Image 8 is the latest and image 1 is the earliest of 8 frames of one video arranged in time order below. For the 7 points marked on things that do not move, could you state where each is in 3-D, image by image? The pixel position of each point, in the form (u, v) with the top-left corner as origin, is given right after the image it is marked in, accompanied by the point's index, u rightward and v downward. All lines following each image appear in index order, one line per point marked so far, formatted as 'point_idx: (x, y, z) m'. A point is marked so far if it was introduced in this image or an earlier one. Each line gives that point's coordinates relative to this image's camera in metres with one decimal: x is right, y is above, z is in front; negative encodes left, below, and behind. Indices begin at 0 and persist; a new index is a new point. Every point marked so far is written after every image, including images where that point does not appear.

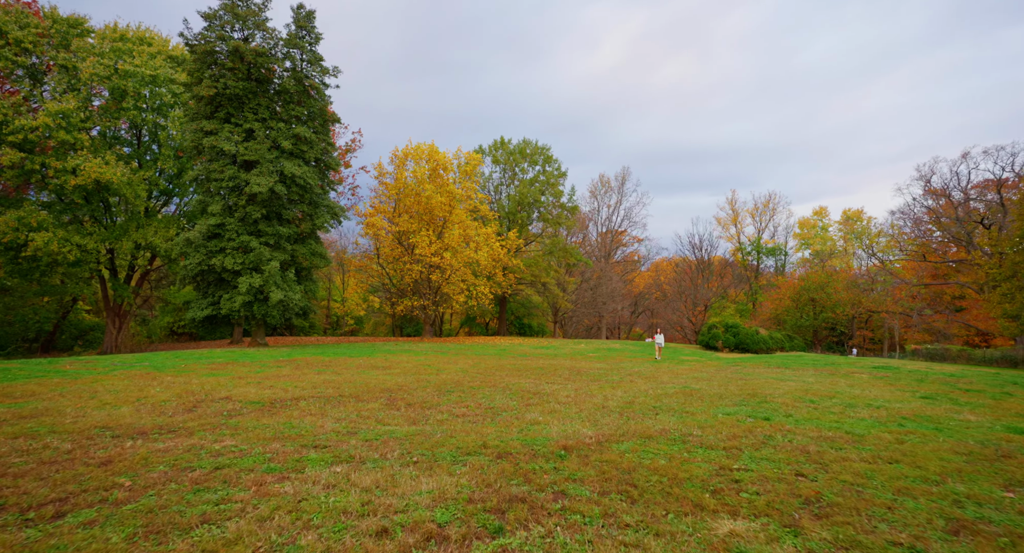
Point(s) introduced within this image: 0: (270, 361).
0: (-6.9, -2.4, +18.4) m
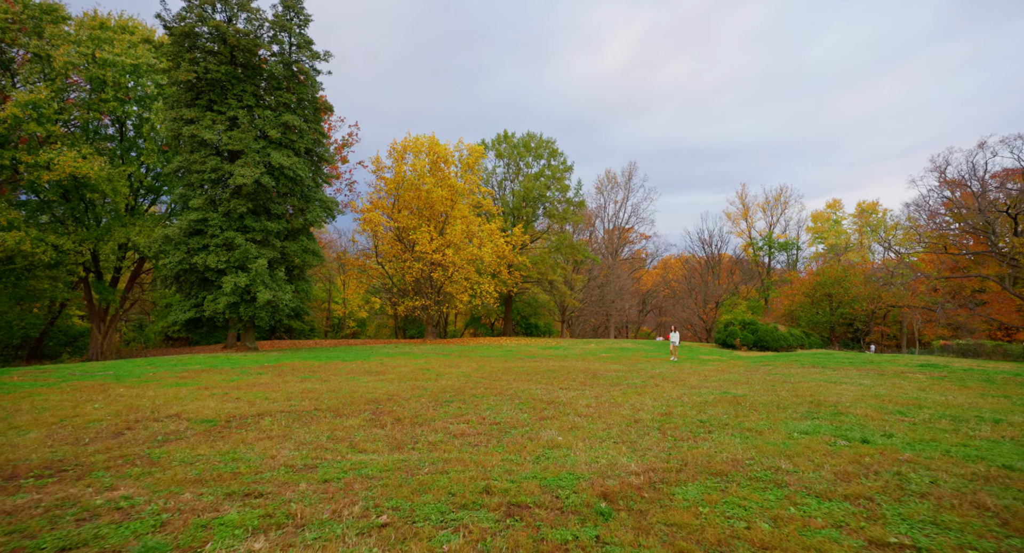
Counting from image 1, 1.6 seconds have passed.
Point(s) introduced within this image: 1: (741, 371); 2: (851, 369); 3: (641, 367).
0: (-6.7, -2.4, +16.7) m
1: (+6.2, -2.6, +17.1) m
2: (+9.0, -2.5, +16.8) m
3: (+4.0, -2.8, +19.7) m
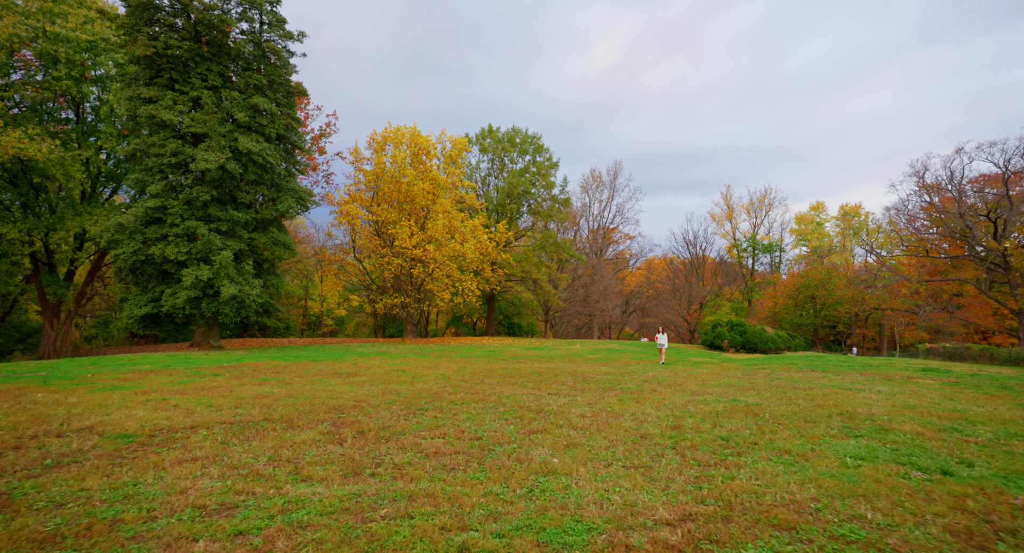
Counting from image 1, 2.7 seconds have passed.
0: (-7.1, -2.2, +15.2) m
1: (+5.8, -2.5, +16.0) m
2: (+8.5, -2.4, +15.8) m
3: (+3.5, -2.7, +18.6) m
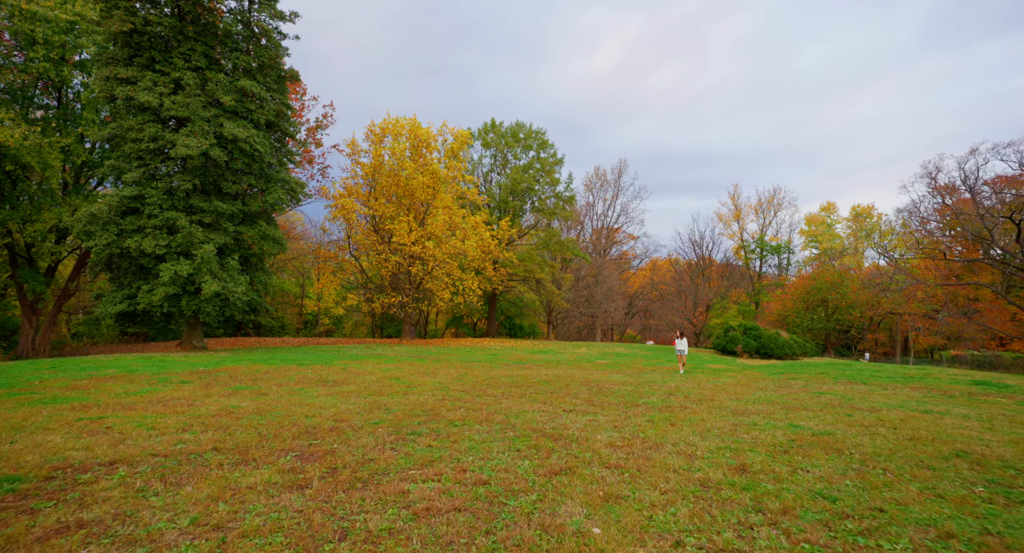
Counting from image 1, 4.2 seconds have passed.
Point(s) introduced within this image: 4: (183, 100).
0: (-6.9, -2.0, +13.6) m
1: (+5.9, -2.5, +14.3) m
2: (+8.7, -2.5, +14.1) m
3: (+3.6, -2.7, +16.9) m
4: (-9.9, +5.3, +19.2) m
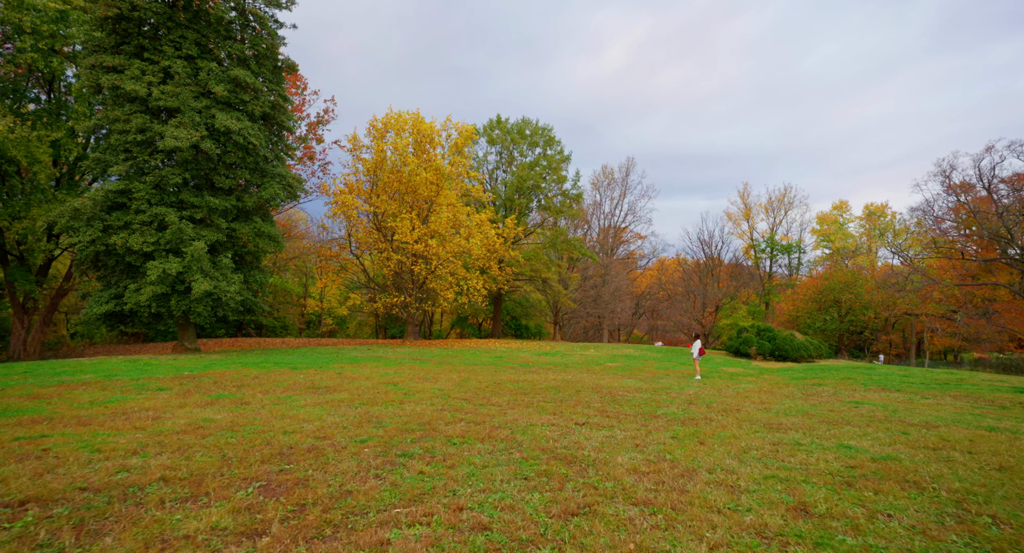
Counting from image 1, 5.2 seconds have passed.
0: (-6.8, -2.0, +12.6) m
1: (+6.0, -2.5, +13.2) m
2: (+8.8, -2.4, +13.0) m
3: (+3.8, -2.7, +15.8) m
4: (-9.7, +5.4, +18.2) m
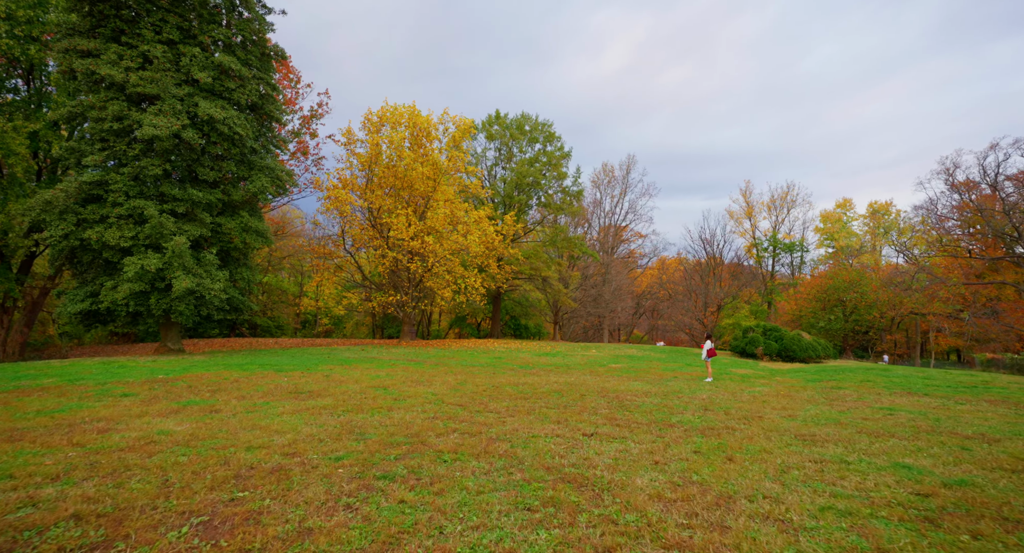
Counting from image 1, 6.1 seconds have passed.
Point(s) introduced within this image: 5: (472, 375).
0: (-6.8, -1.9, +11.6) m
1: (+6.0, -2.4, +12.2) m
2: (+8.8, -2.4, +12.0) m
3: (+3.8, -2.6, +14.8) m
4: (-9.8, +5.4, +17.2) m
5: (-1.0, -2.3, +15.2) m
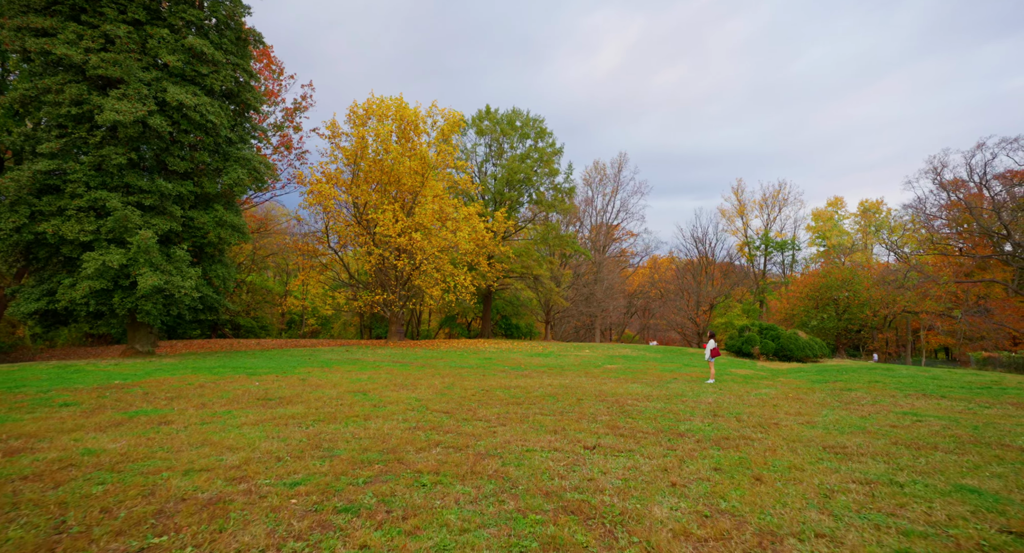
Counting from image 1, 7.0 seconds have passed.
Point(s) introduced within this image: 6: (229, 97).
0: (-7.0, -1.8, +10.5) m
1: (+5.9, -2.3, +11.3) m
2: (+8.6, -2.2, +11.1) m
3: (+3.6, -2.5, +13.9) m
4: (-10.0, +5.5, +16.1) m
5: (-1.2, -2.2, +14.2) m
6: (-8.6, +5.5, +19.3) m
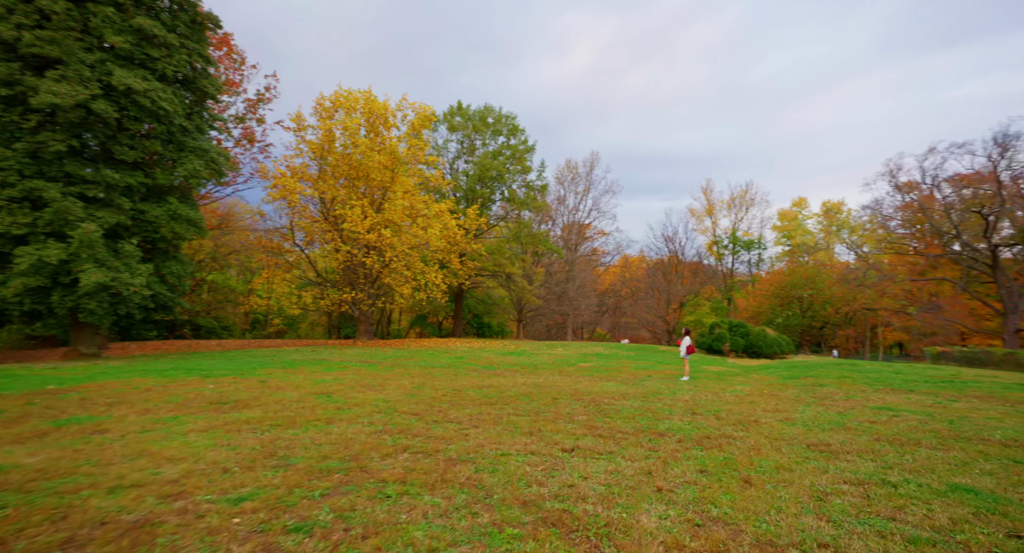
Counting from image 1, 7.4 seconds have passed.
0: (-7.4, -1.8, +9.7) m
1: (+5.4, -2.2, +11.1) m
2: (+8.2, -2.1, +11.0) m
3: (+3.0, -2.4, +13.6) m
4: (-10.7, +5.6, +15.1) m
5: (-1.7, -2.2, +13.6) m
6: (-9.4, +5.5, +18.4) m
